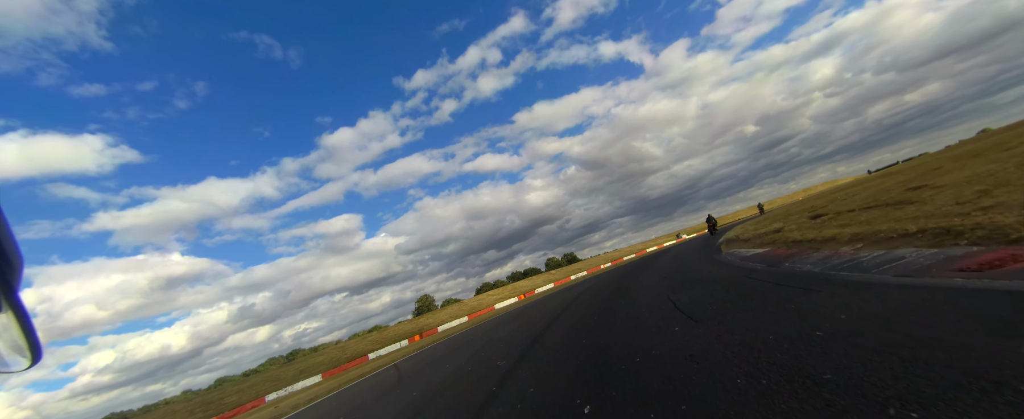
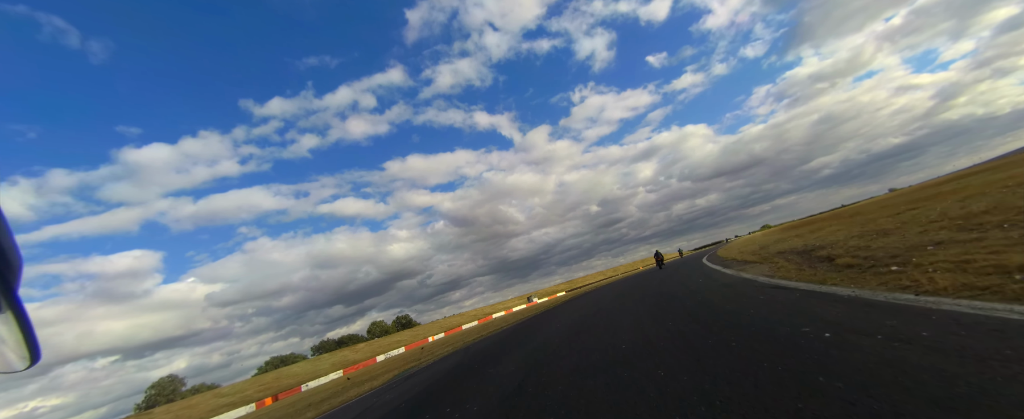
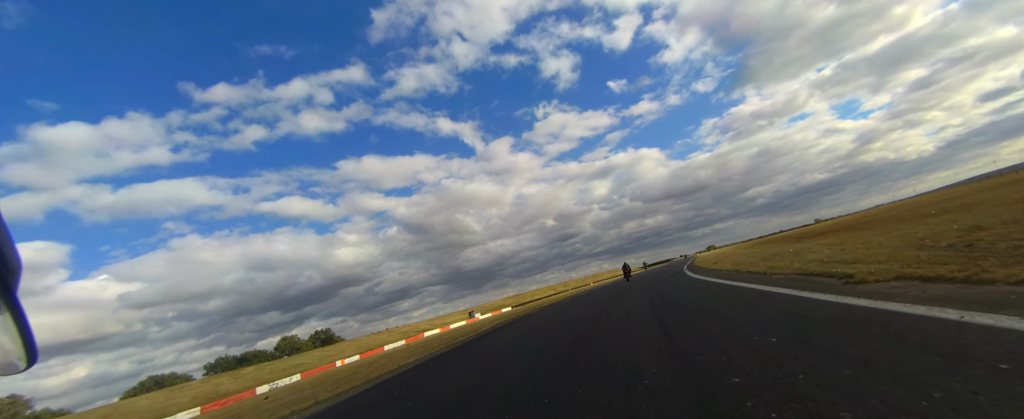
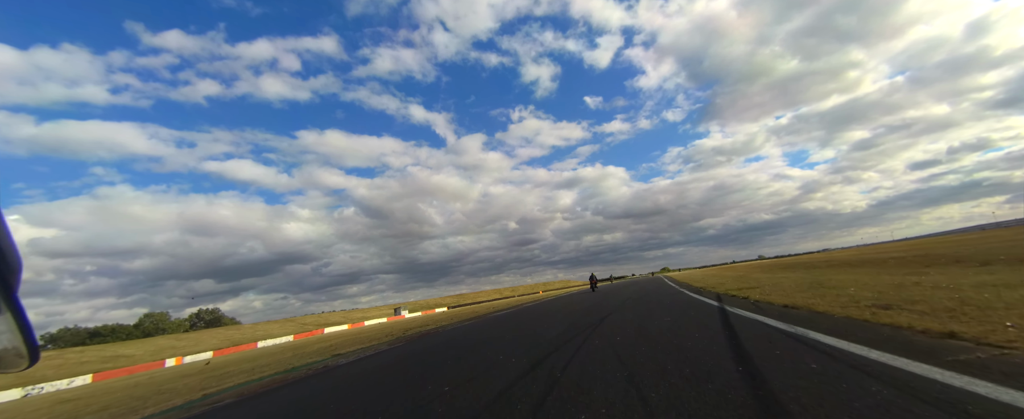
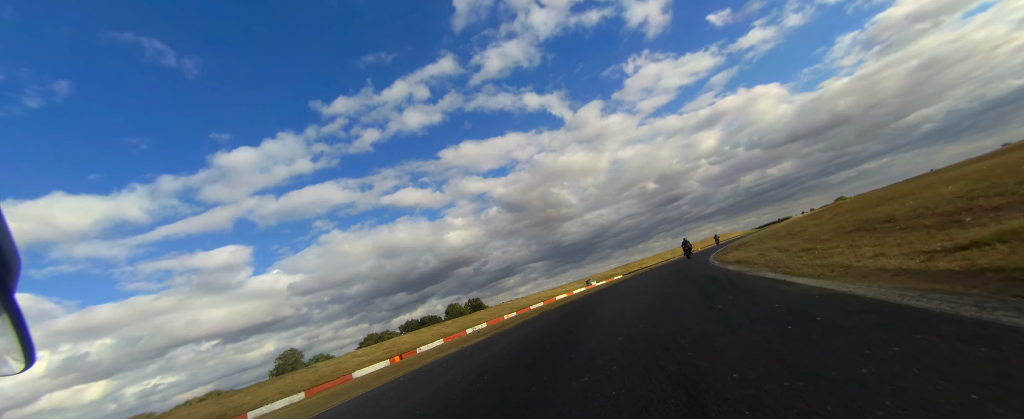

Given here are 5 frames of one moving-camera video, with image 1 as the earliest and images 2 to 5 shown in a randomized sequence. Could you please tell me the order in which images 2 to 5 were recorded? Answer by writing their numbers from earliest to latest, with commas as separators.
5, 2, 3, 4
